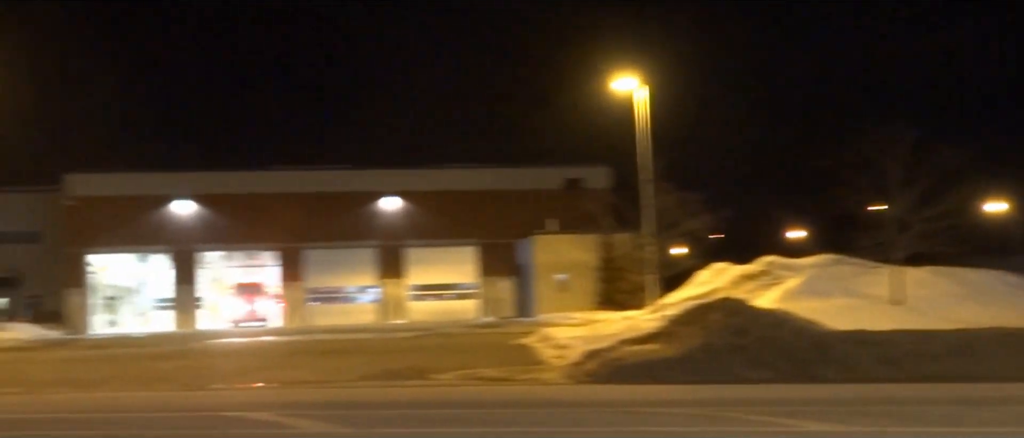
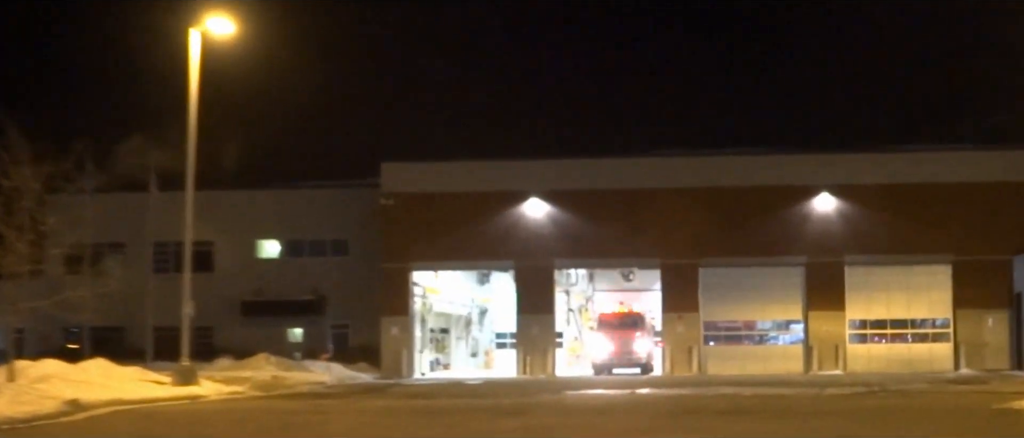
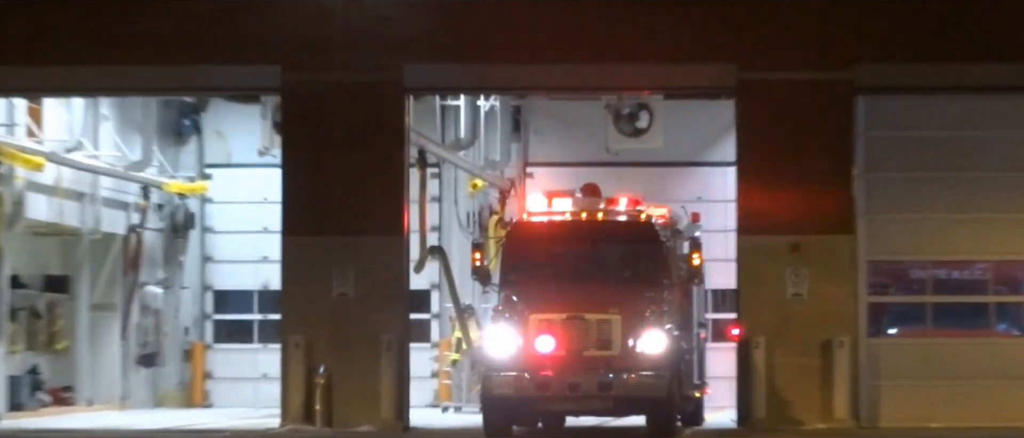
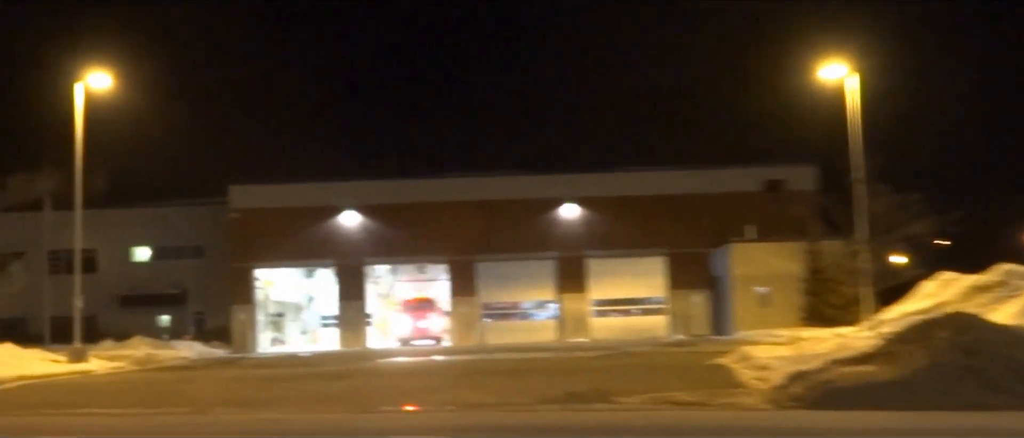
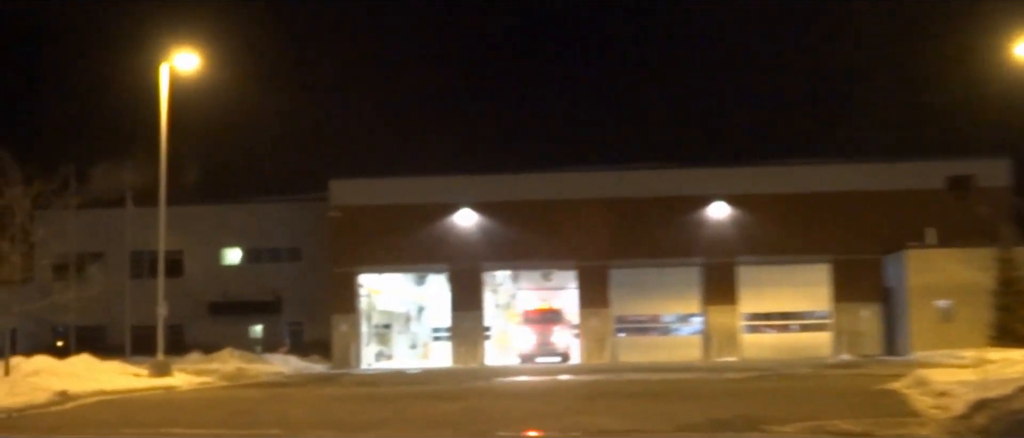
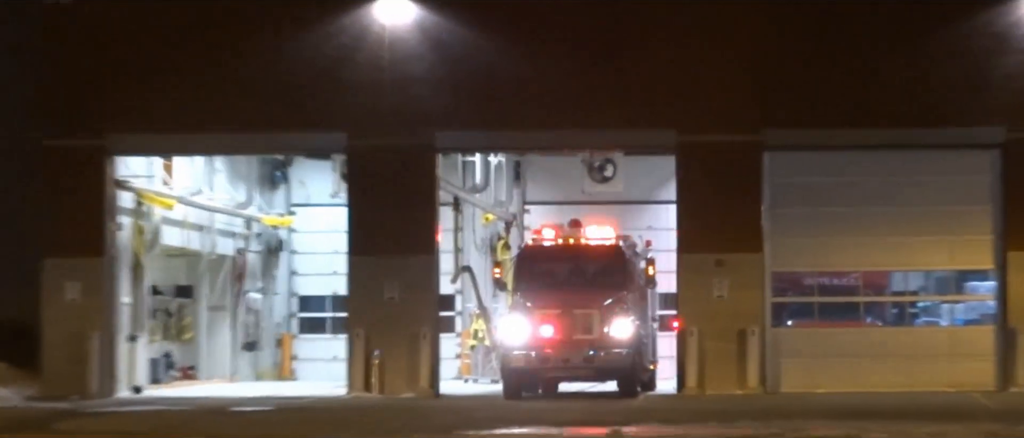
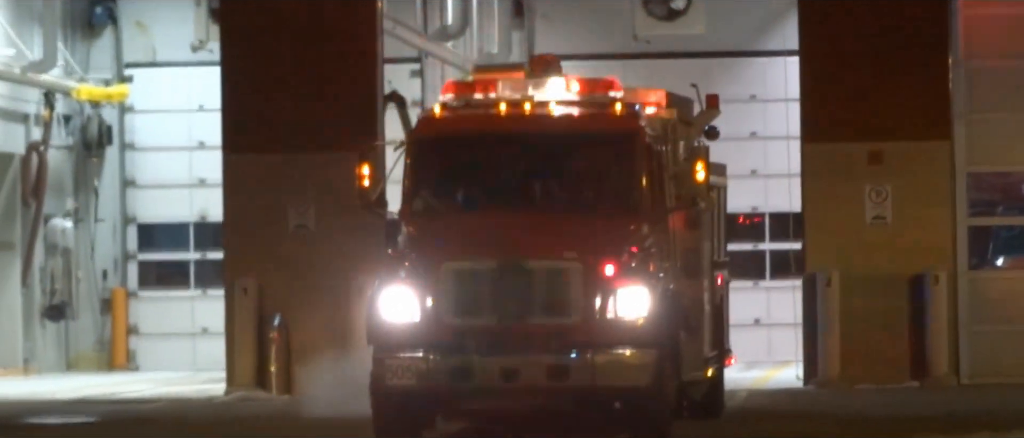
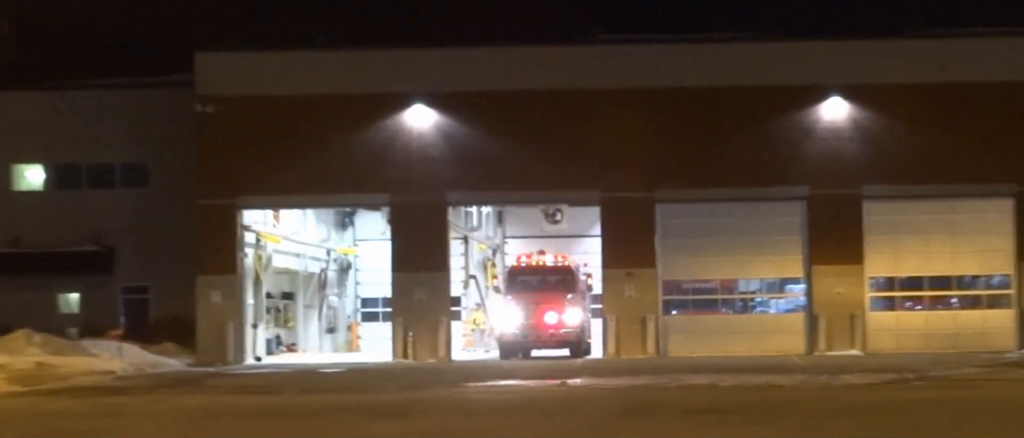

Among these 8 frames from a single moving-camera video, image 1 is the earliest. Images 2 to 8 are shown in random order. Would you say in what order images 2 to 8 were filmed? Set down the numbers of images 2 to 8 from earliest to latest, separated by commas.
4, 5, 2, 8, 6, 3, 7
